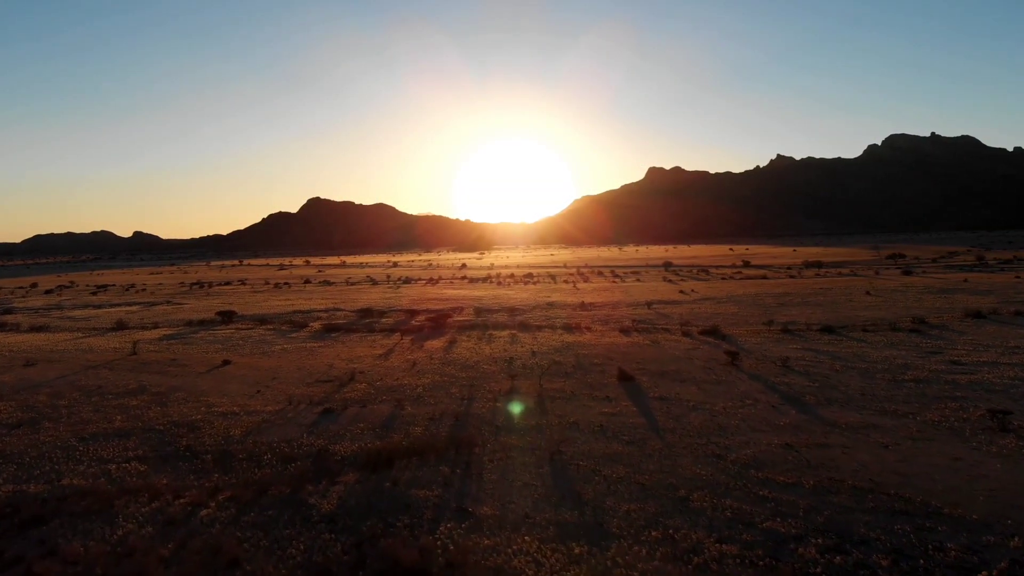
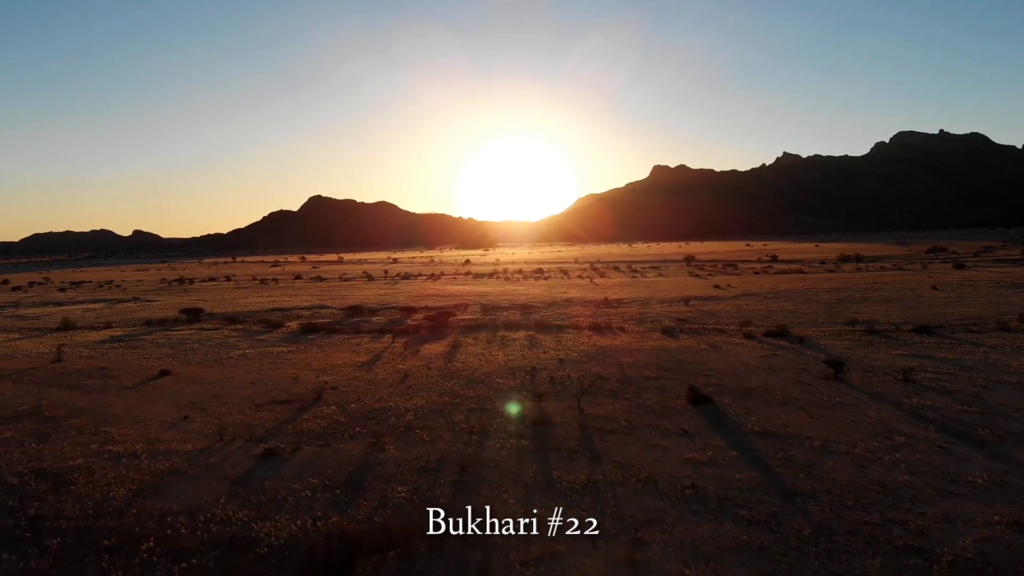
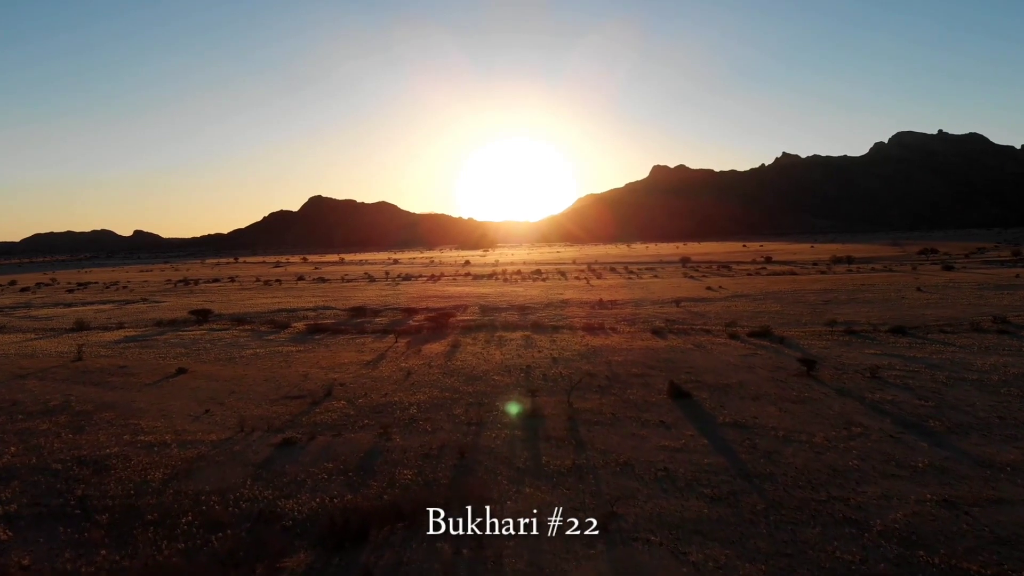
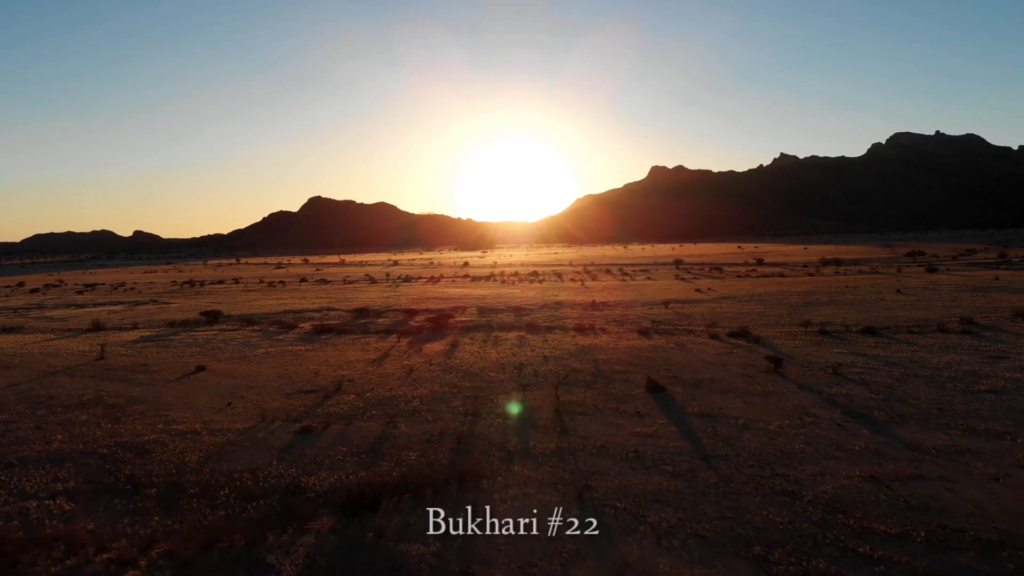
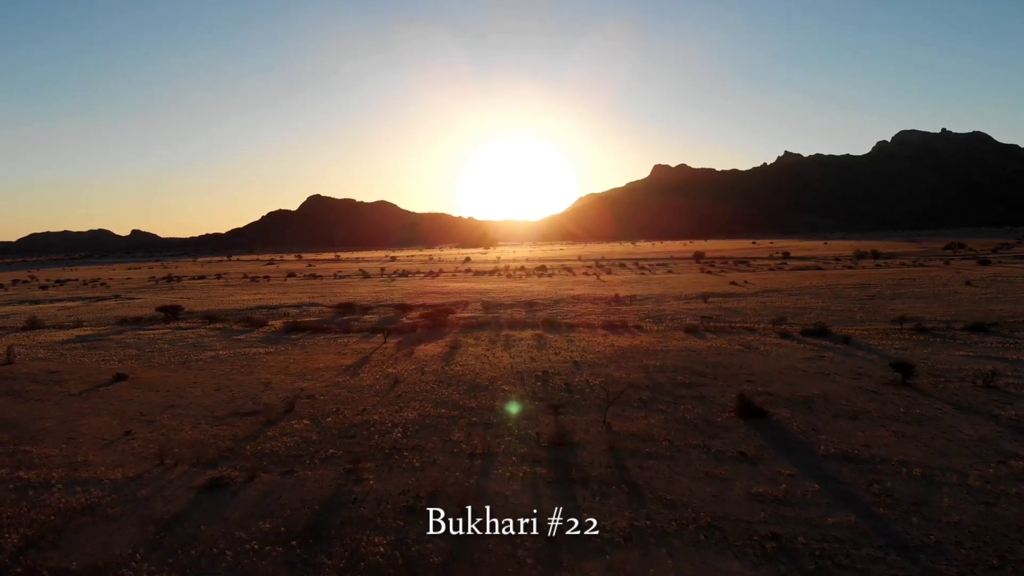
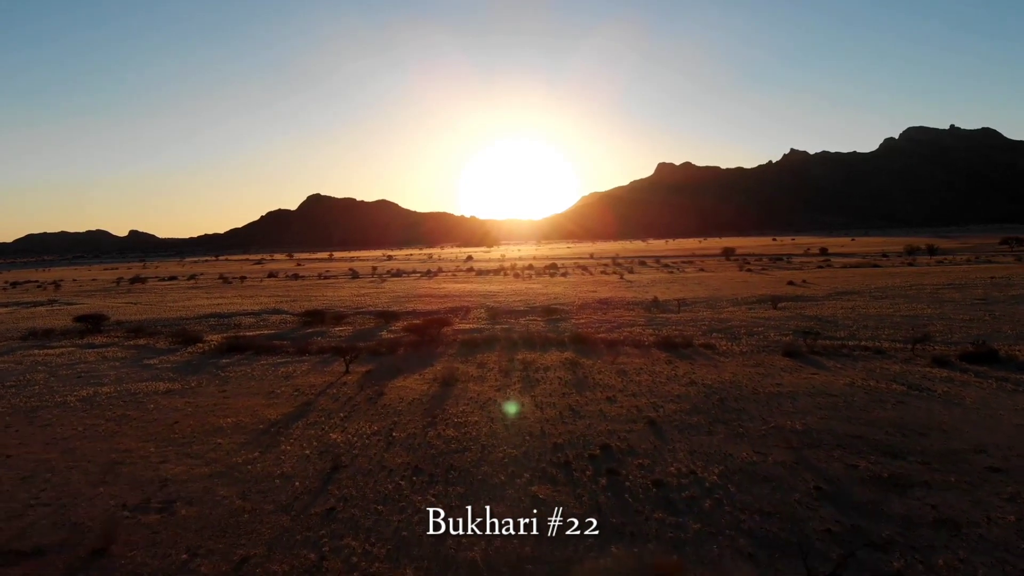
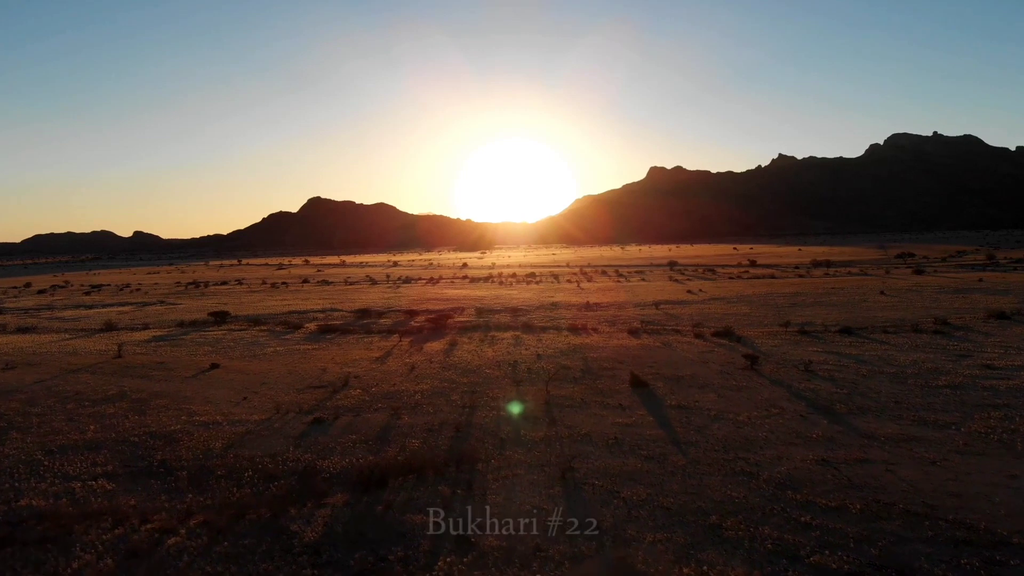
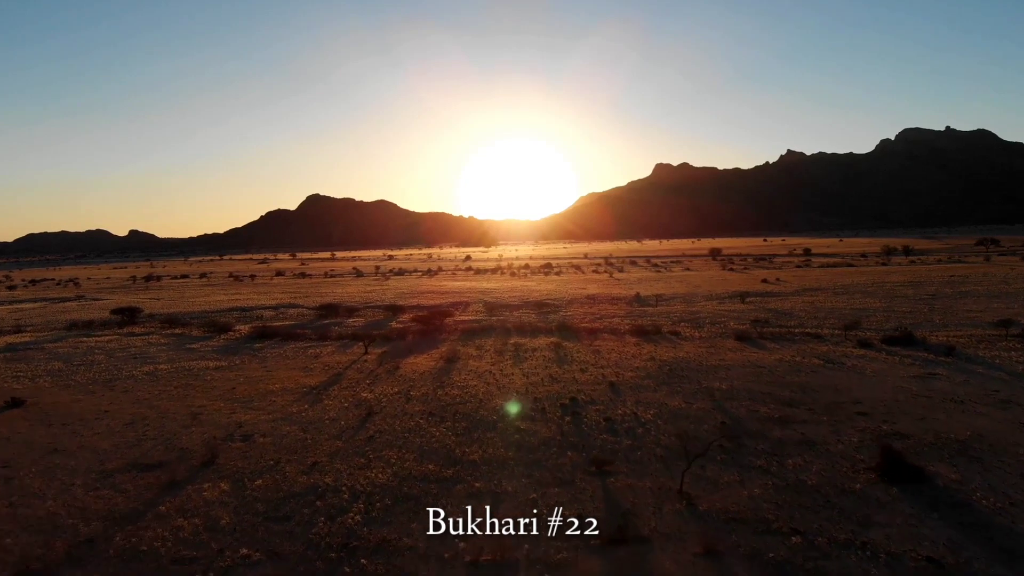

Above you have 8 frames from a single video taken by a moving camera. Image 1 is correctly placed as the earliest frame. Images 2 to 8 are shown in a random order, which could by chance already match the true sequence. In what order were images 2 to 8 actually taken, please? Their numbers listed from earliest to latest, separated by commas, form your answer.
7, 4, 3, 2, 5, 8, 6
